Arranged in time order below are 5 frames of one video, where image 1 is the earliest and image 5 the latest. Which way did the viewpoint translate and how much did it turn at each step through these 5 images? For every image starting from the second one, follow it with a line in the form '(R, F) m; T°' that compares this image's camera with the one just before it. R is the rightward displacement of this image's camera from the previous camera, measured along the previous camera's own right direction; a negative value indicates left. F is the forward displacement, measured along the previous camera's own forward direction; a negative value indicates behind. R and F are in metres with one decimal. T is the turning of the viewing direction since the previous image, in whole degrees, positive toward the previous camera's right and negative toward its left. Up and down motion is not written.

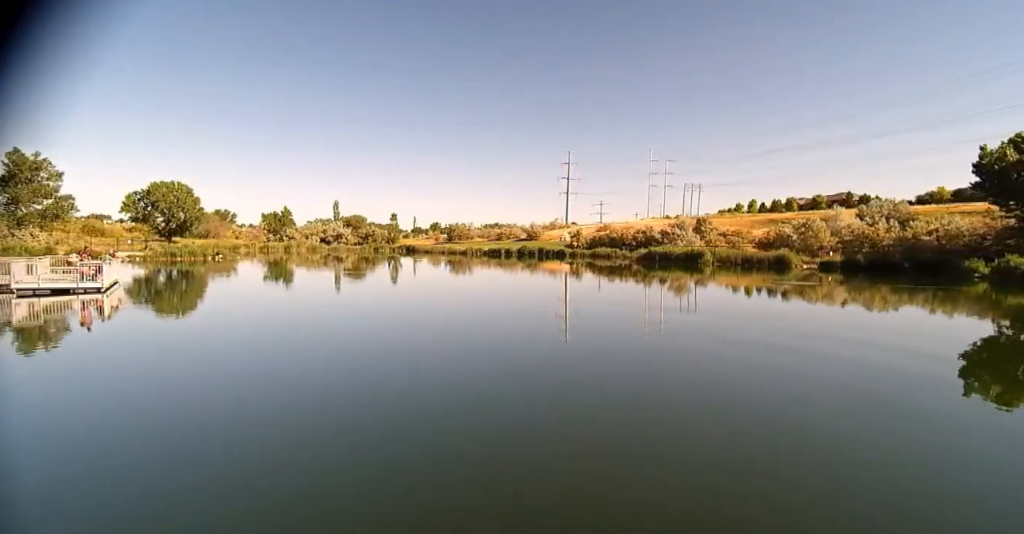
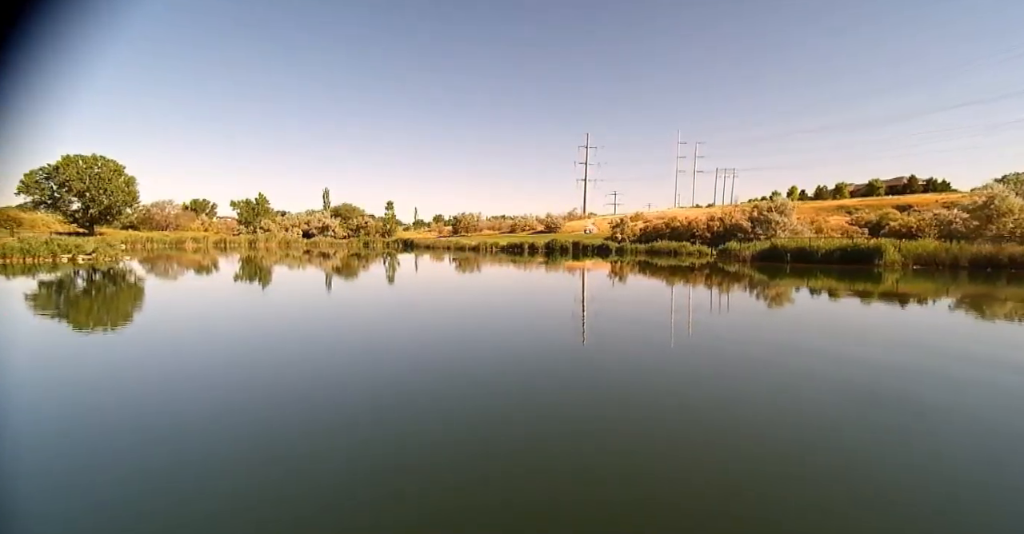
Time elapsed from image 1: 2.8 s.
(-1.1, +7.2) m; 0°
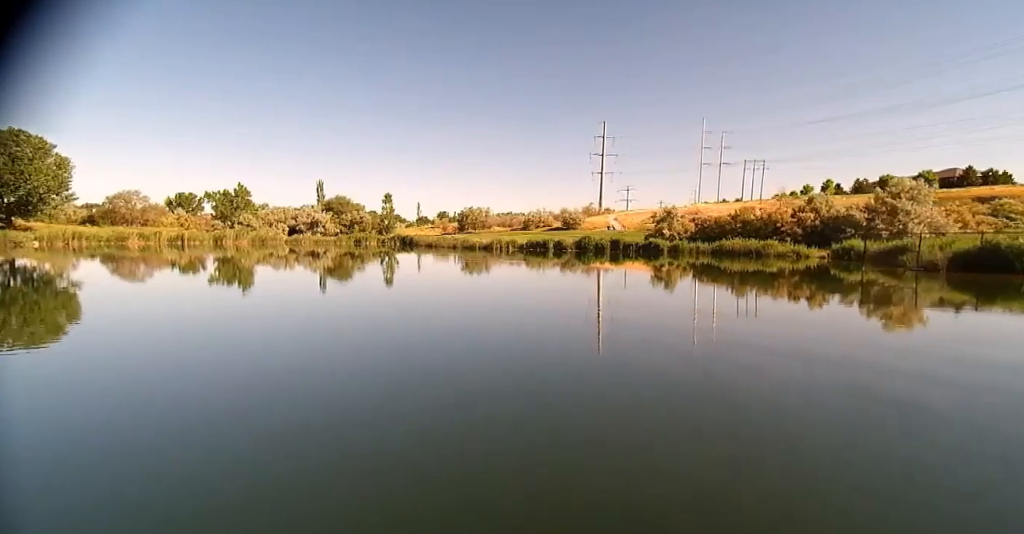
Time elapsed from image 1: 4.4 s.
(-0.7, +5.0) m; 0°
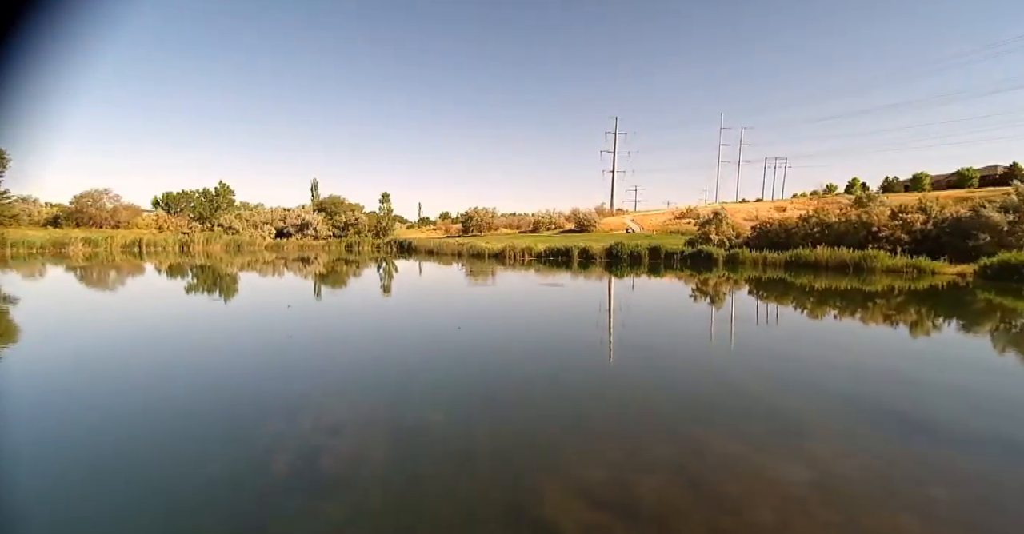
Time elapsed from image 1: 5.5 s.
(-0.5, +3.4) m; 0°
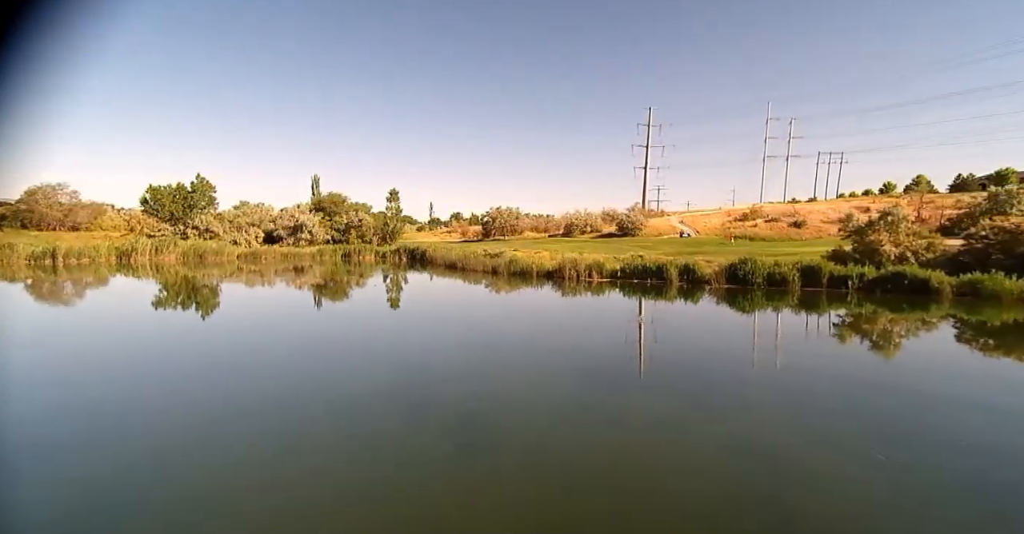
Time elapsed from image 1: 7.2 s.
(-1.3, +5.8) m; -1°
